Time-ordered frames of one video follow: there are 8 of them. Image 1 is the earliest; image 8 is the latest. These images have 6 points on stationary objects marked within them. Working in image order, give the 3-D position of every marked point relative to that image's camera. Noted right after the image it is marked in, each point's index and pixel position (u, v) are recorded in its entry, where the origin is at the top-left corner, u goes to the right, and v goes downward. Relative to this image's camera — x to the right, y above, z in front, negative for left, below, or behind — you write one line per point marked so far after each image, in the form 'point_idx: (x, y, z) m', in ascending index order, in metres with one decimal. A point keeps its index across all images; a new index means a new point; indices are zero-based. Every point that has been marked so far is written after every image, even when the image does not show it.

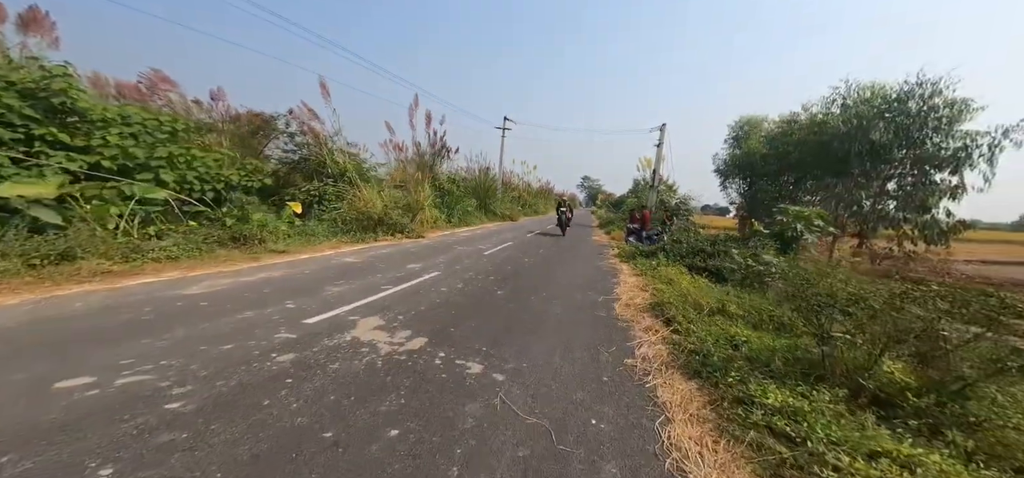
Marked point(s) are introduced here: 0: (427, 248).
0: (-2.5, -0.2, +13.3) m
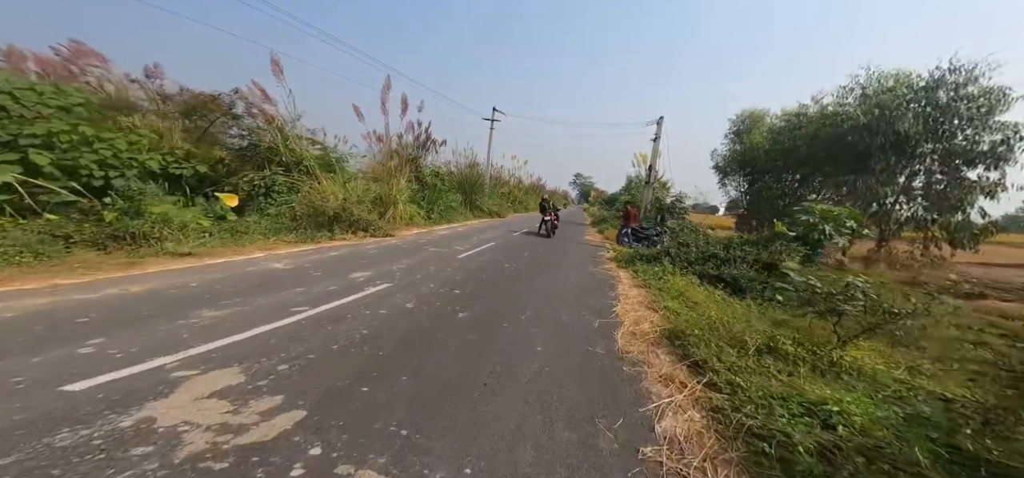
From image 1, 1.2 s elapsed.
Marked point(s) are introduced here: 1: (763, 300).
0: (-3.0, -0.2, +11.3) m
1: (+4.8, -1.2, +8.6) m
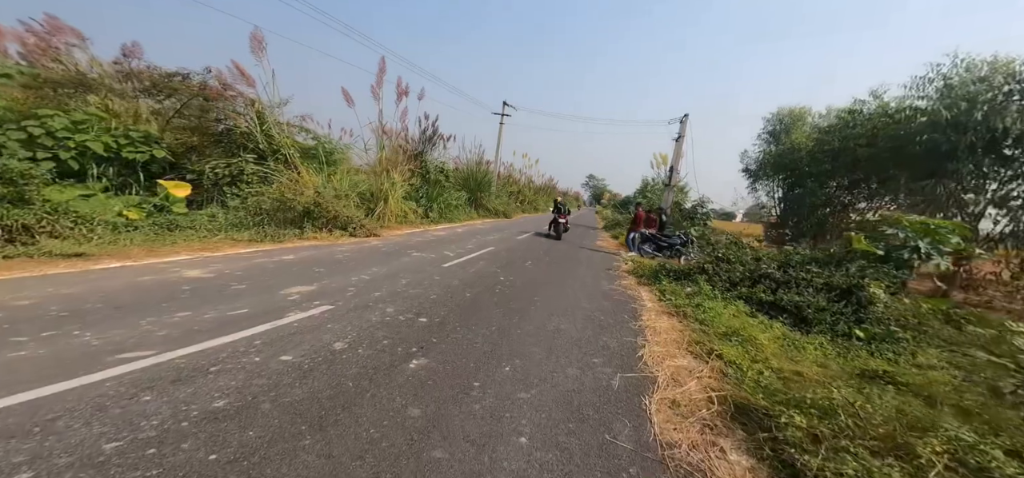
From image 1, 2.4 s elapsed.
0: (-3.0, -0.3, +9.4) m
1: (+4.7, -1.4, +6.5) m
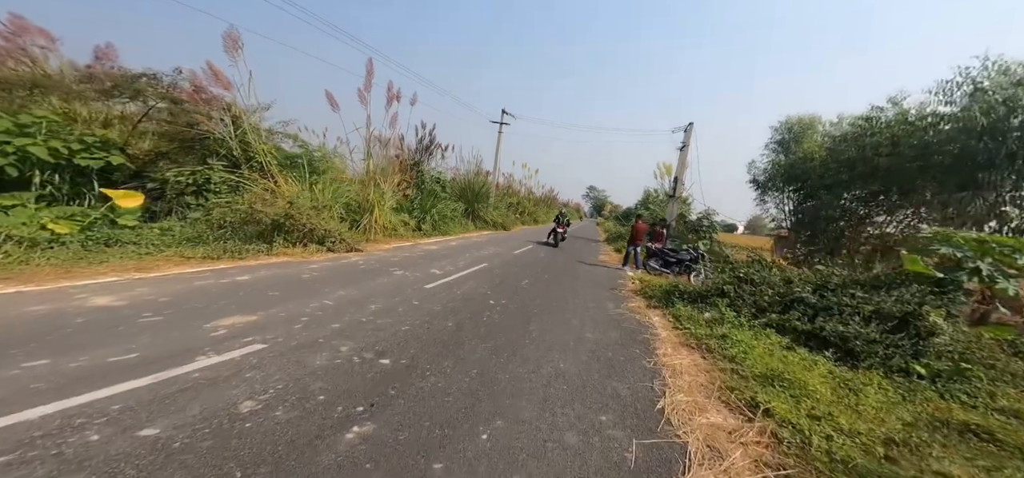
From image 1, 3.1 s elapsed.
0: (-3.1, -0.6, +8.3) m
1: (+4.5, -1.6, +5.4) m
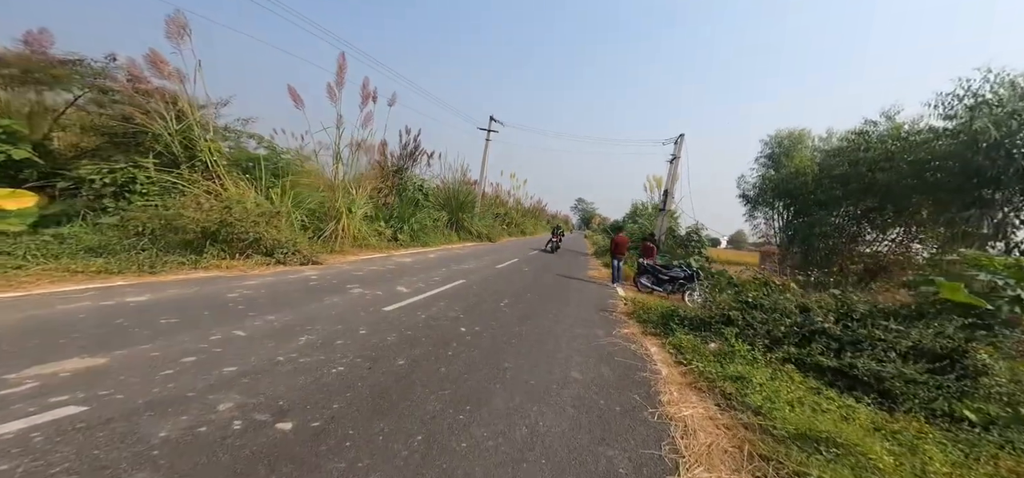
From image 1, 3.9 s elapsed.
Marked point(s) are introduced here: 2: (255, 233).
0: (-3.5, -0.8, +7.0) m
1: (+4.2, -1.8, +4.3) m
2: (-4.8, +0.1, +8.4) m
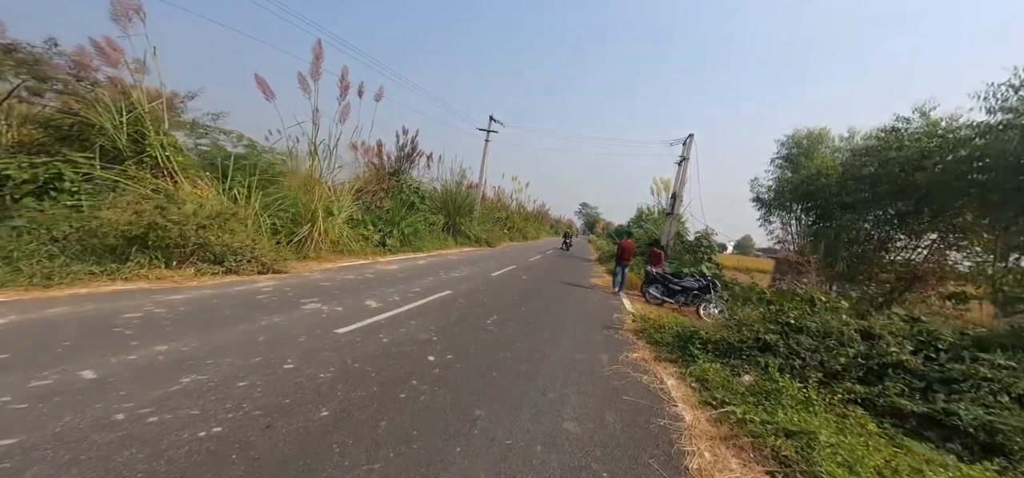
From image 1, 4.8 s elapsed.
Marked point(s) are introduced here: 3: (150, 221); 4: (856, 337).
0: (-3.7, -0.8, +5.8) m
1: (+4.0, -1.9, +2.9) m
2: (-5.0, 0.0, +7.2) m
3: (-5.3, +0.3, +6.7) m
4: (+3.8, -1.1, +5.0) m
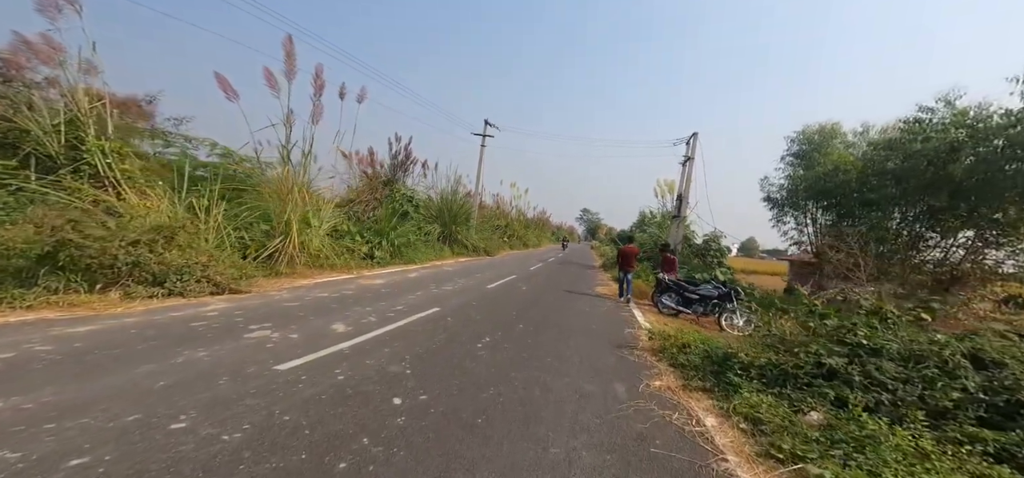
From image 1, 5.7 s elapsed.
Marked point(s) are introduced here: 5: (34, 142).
0: (-3.8, -1.0, +4.7) m
1: (+3.9, -1.8, +1.8) m
2: (-5.1, -0.2, +6.1) m
3: (-5.4, 0.0, +5.6) m
4: (+3.7, -1.0, +3.8) m
5: (-8.2, +1.7, +7.9) m
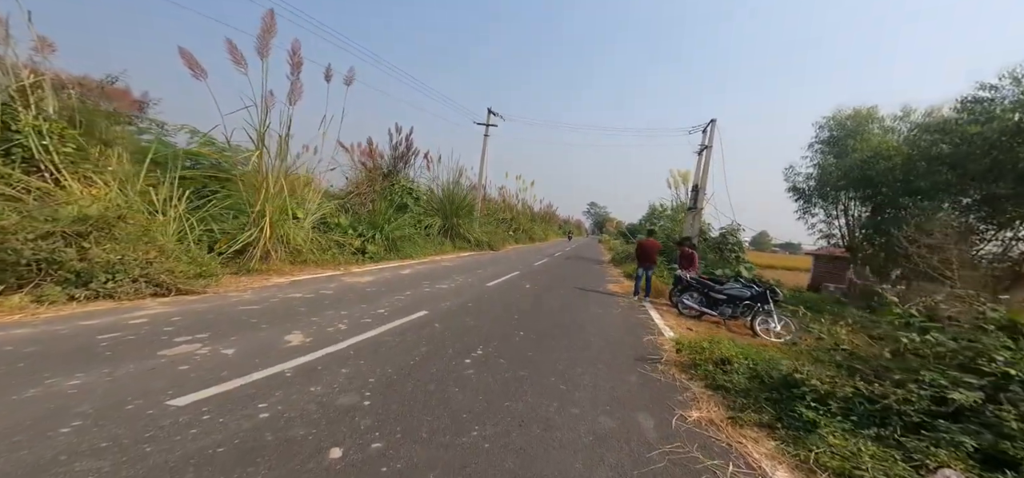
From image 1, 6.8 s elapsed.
0: (-3.9, -0.9, +3.6) m
1: (+3.8, -1.7, +0.5) m
2: (-5.2, -0.1, +5.0) m
3: (-5.5, +0.1, +4.5) m
4: (+3.6, -0.9, +2.6) m
5: (-8.2, +1.8, +6.8) m
